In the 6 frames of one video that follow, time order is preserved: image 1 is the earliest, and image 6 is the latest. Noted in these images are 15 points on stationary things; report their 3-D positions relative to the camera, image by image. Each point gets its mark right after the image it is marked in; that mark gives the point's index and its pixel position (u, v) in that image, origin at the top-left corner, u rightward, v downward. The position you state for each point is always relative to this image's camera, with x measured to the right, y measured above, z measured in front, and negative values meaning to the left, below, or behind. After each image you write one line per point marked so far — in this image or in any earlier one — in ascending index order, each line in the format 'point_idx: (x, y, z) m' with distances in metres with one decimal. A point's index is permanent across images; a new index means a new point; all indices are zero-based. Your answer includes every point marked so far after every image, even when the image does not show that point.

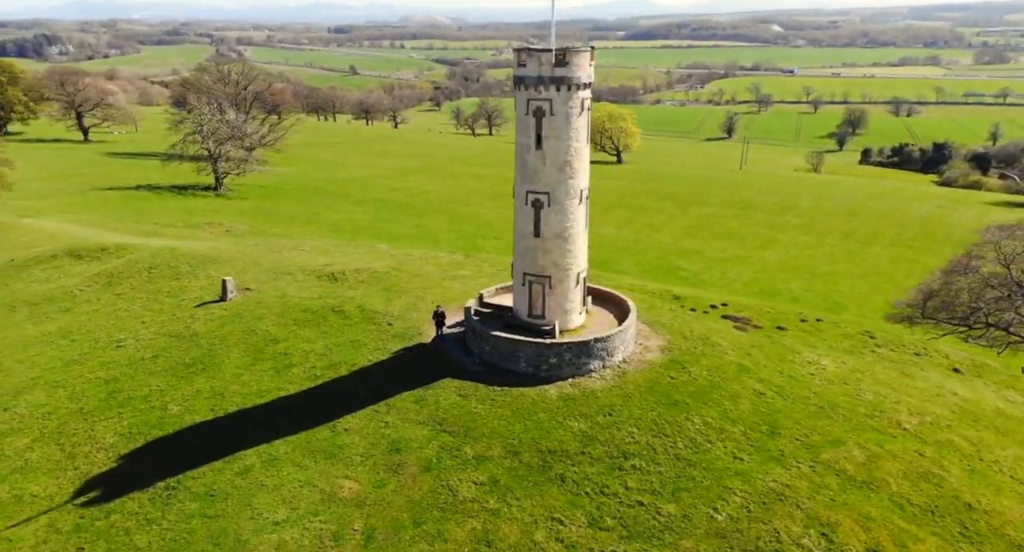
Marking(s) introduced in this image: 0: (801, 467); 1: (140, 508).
0: (+7.2, -4.8, +16.4) m
1: (-10.6, -6.3, +17.7) m
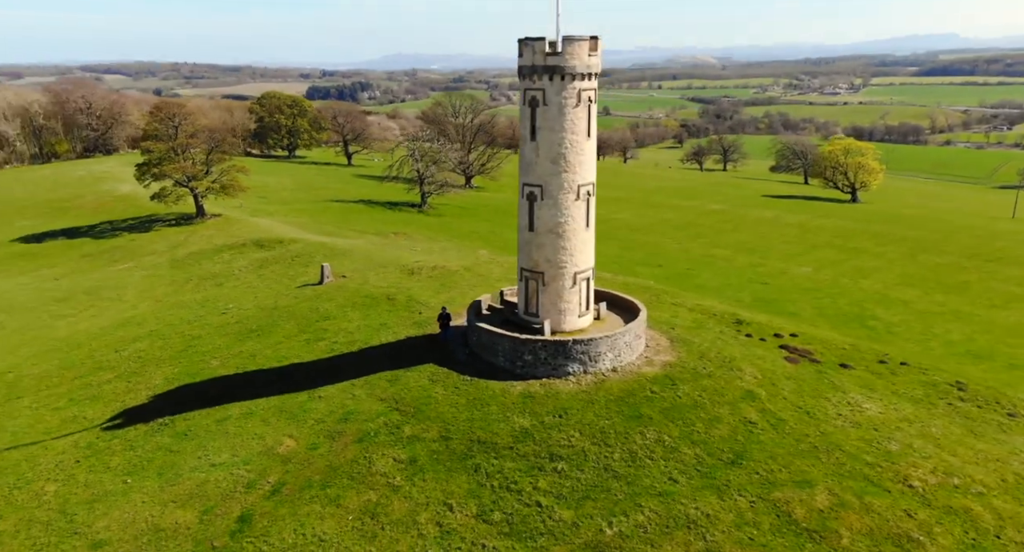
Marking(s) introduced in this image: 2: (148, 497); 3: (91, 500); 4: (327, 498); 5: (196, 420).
0: (+4.9, -4.8, +14.0) m
1: (-12.0, -4.9, +20.2) m
2: (-9.1, -5.5, +16.1) m
3: (-10.9, -5.7, +16.6) m
4: (-4.4, -5.2, +15.3) m
5: (-10.0, -4.5, +20.3) m
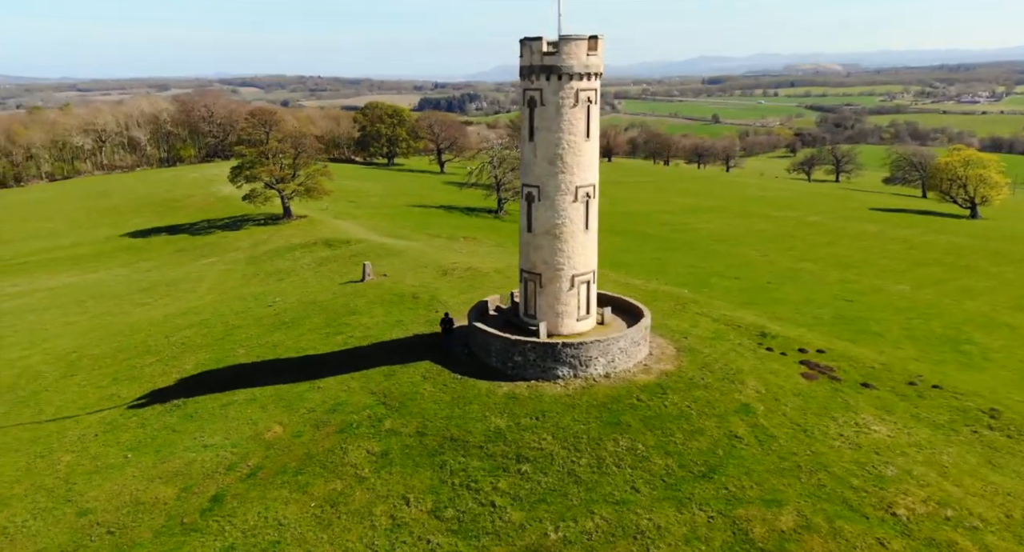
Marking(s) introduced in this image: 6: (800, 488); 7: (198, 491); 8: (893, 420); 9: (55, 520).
0: (+3.8, -4.9, +13.4) m
1: (-12.2, -4.6, +21.5) m
2: (-9.8, -5.1, +17.2) m
3: (-11.6, -5.3, +17.9) m
4: (-5.2, -5.0, +15.8) m
5: (-10.1, -4.2, +21.4) m
6: (+6.3, -4.6, +14.2) m
7: (-7.7, -5.3, +15.9) m
8: (+10.7, -4.0, +18.3) m
9: (-11.4, -6.0, +15.8) m
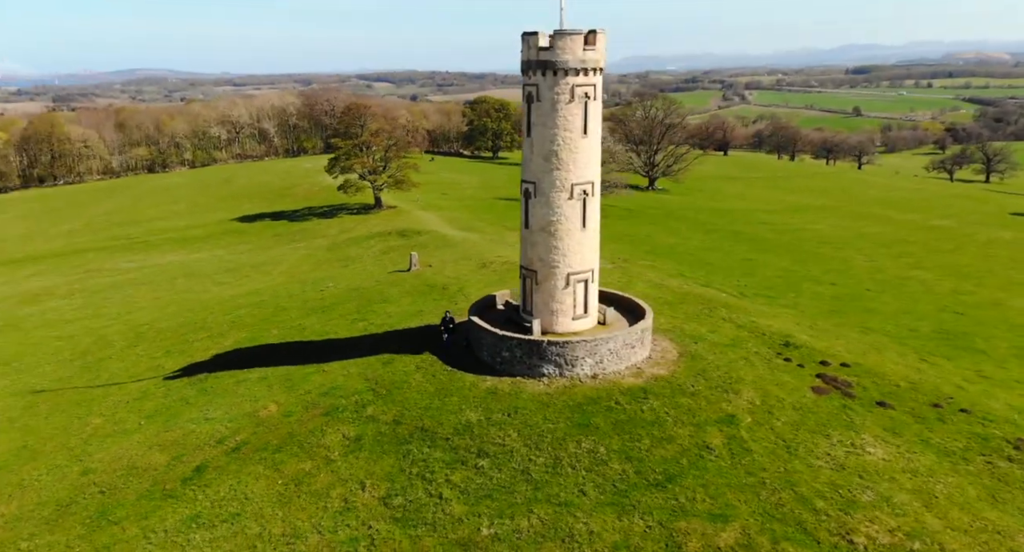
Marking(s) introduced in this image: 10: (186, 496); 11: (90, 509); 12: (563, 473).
0: (+2.5, -4.9, +13.1) m
1: (-12.2, -4.0, +23.3) m
2: (-10.5, -4.7, +18.6) m
3: (-12.1, -4.8, +19.6) m
4: (-6.1, -4.7, +16.6) m
5: (-10.2, -3.6, +22.9) m
6: (+5.1, -4.8, +13.5) m
7: (-8.6, -4.8, +17.1) m
8: (+10.0, -4.3, +16.9) m
9: (-12.2, -5.5, +17.5) m
10: (-7.9, -5.3, +15.8) m
11: (-10.3, -5.6, +15.7) m
12: (+1.2, -4.5, +14.7) m
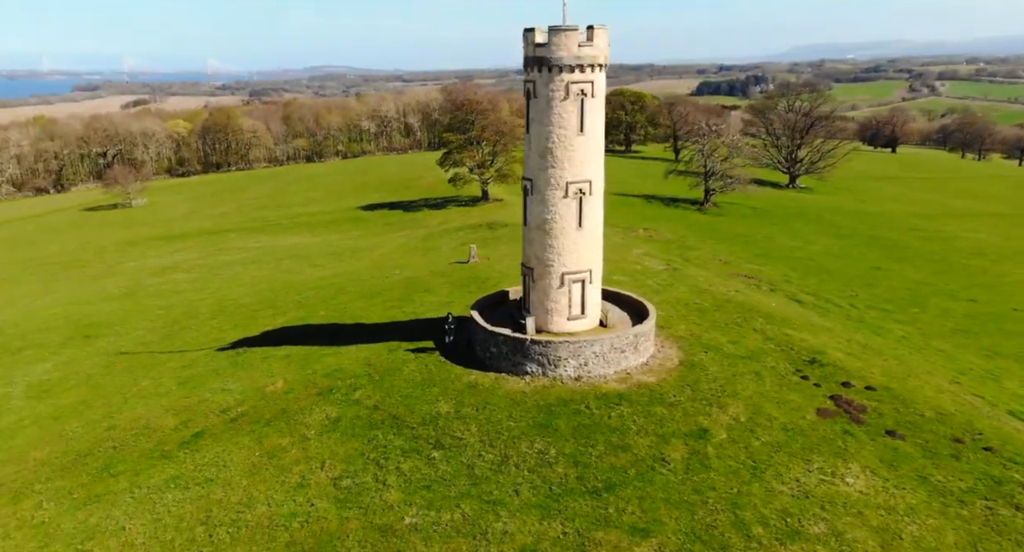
0: (+0.8, -5.0, +12.9) m
1: (-11.8, -3.3, +25.6) m
2: (-10.9, -4.1, +20.7) m
3: (-12.4, -4.1, +21.9) m
4: (-7.0, -4.3, +18.0) m
5: (-9.8, -3.0, +24.8) m
6: (+3.5, -5.0, +12.9) m
7: (-9.3, -4.4, +18.9) m
8: (+8.9, -4.7, +15.4) m
9: (-12.9, -4.8, +19.9) m
10: (-9.0, -4.9, +17.4) m
11: (-11.3, -5.1, +17.7) m
12: (-0.2, -4.5, +14.8) m
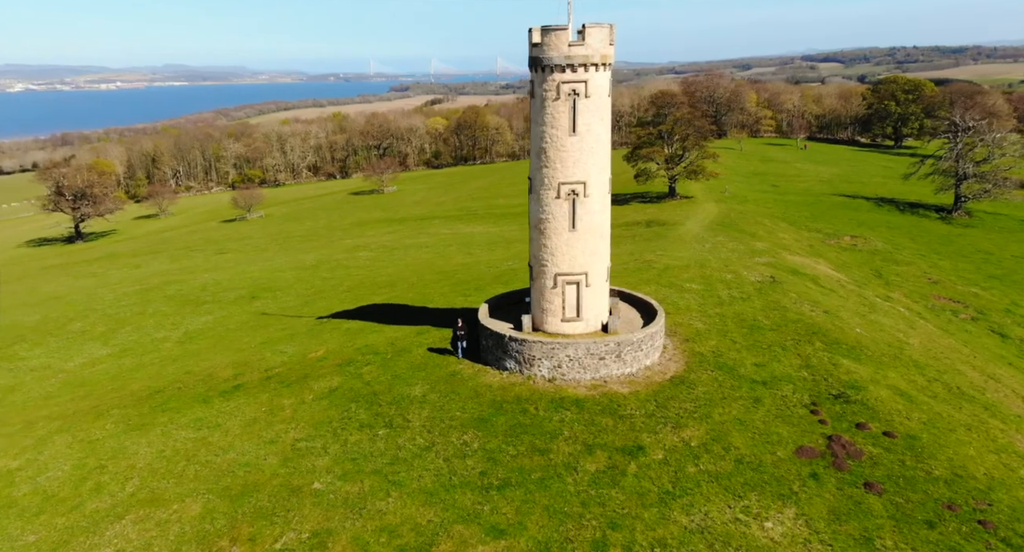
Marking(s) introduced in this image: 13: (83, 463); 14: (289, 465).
0: (-1.8, -5.0, +13.7) m
1: (-9.8, -2.4, +29.5) m
2: (-10.6, -3.2, +24.6) m
3: (-11.6, -3.1, +26.2) m
4: (-7.7, -3.8, +20.8) m
5: (-8.2, -2.3, +28.2) m
6: (+0.7, -5.1, +12.9) m
7: (-9.6, -3.6, +22.4) m
8: (+6.7, -5.3, +13.6) m
9: (-12.7, -3.8, +24.5) m
10: (-9.7, -4.1, +20.9) m
11: (-11.9, -4.2, +21.9) m
12: (-2.1, -4.4, +15.8) m
13: (-11.8, -5.1, +17.8) m
14: (-5.5, -4.7, +16.2) m
